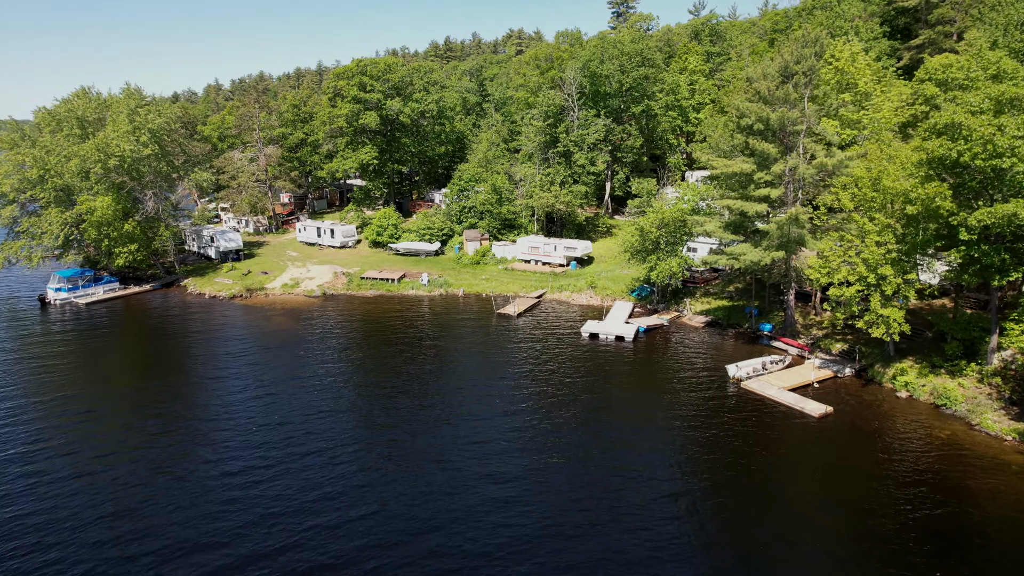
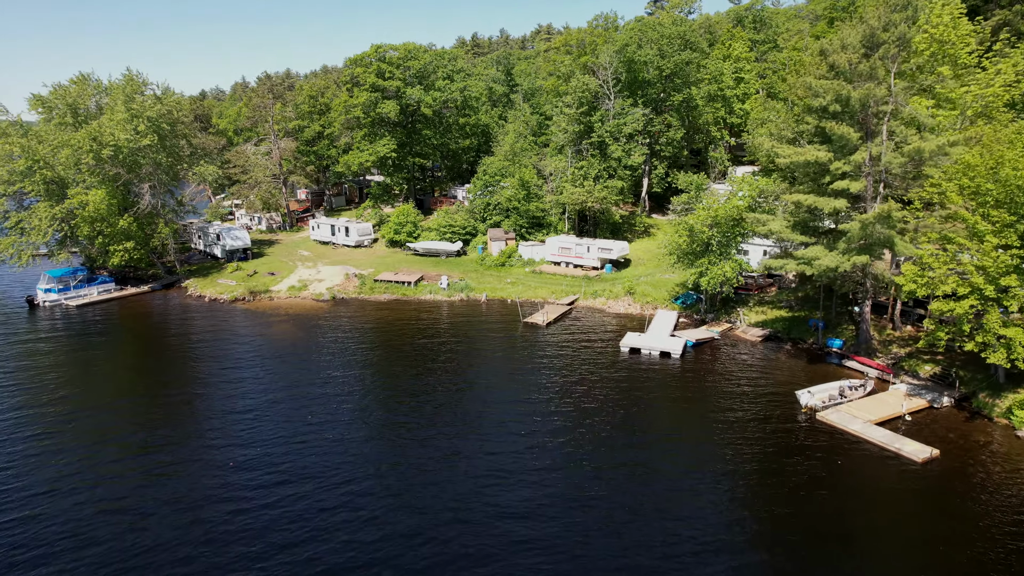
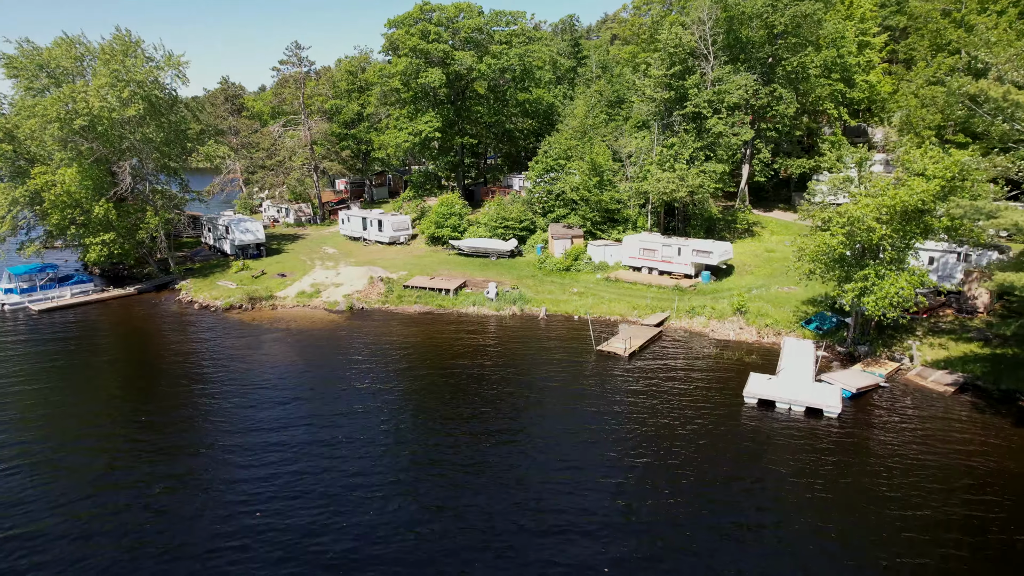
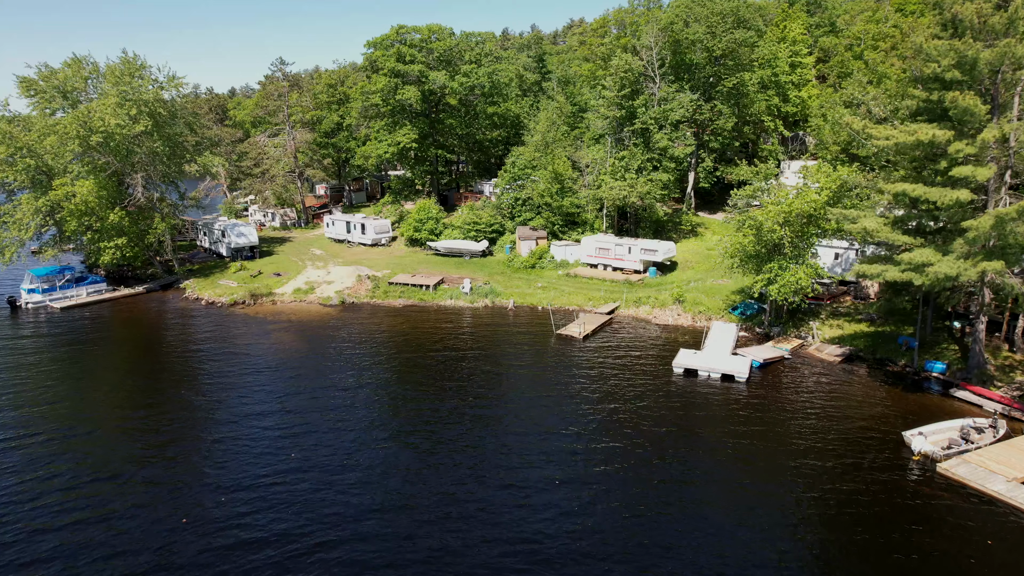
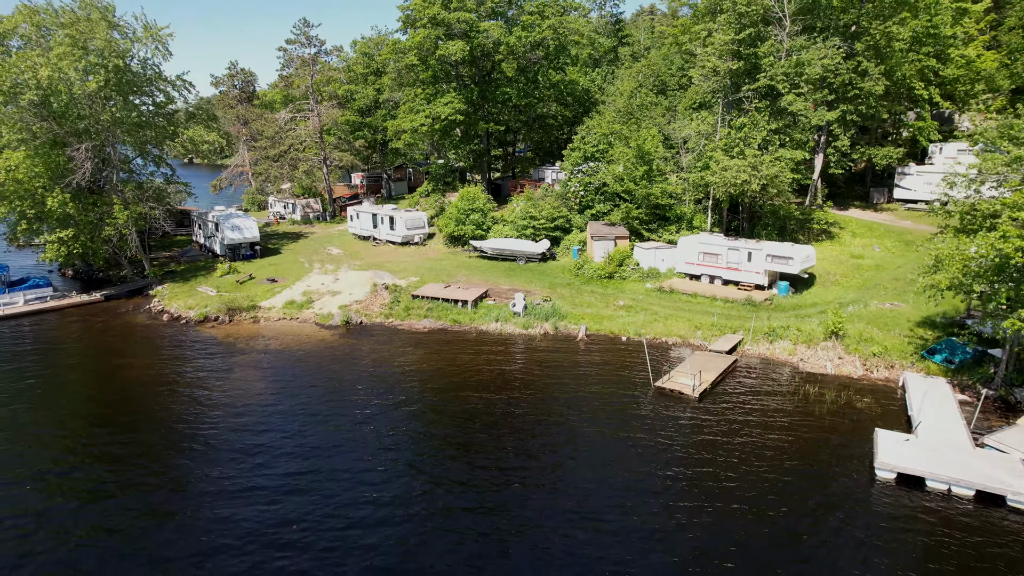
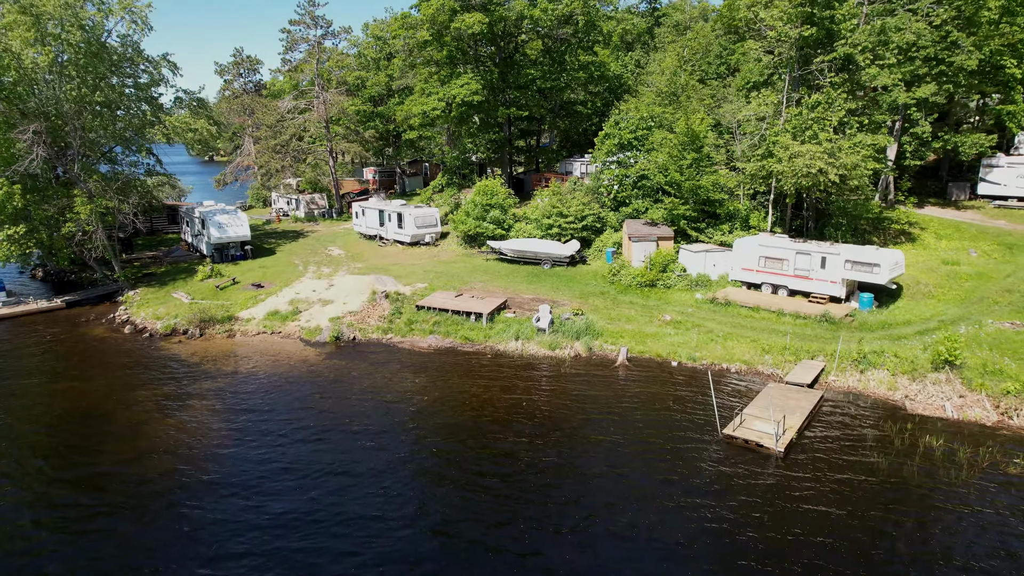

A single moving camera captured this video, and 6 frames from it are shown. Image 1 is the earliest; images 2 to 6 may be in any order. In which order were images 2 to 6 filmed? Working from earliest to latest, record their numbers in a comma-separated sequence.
2, 4, 3, 5, 6
